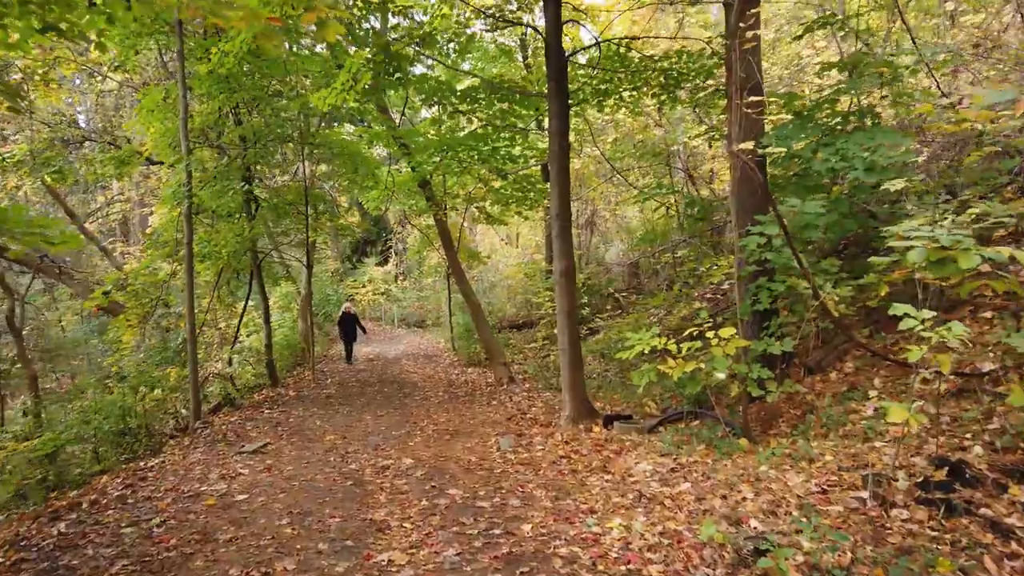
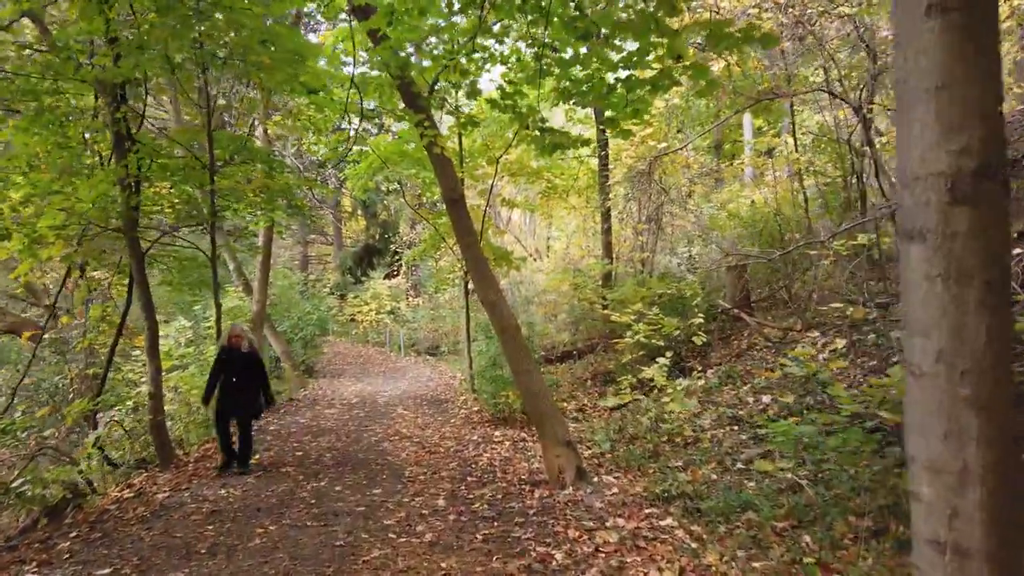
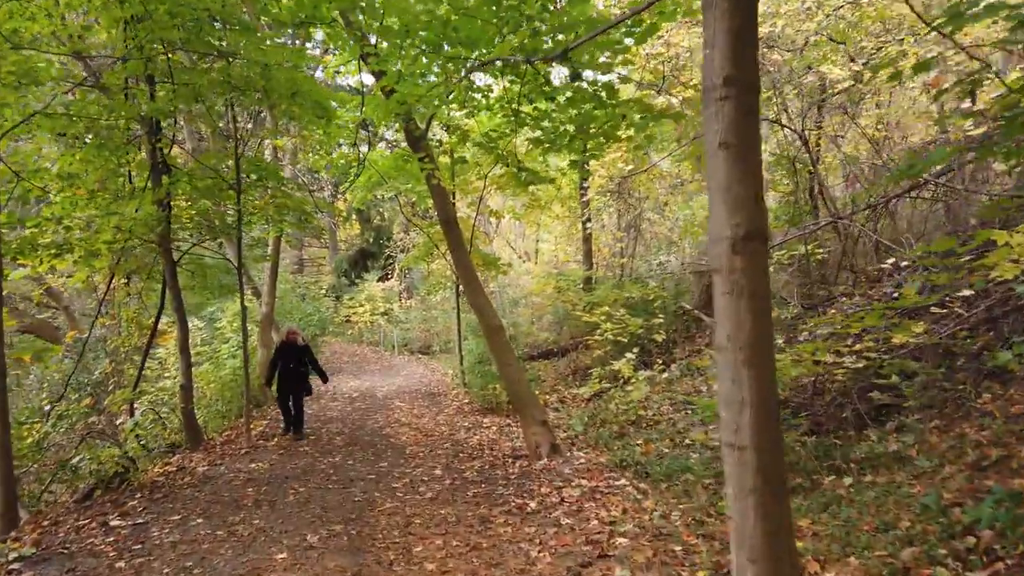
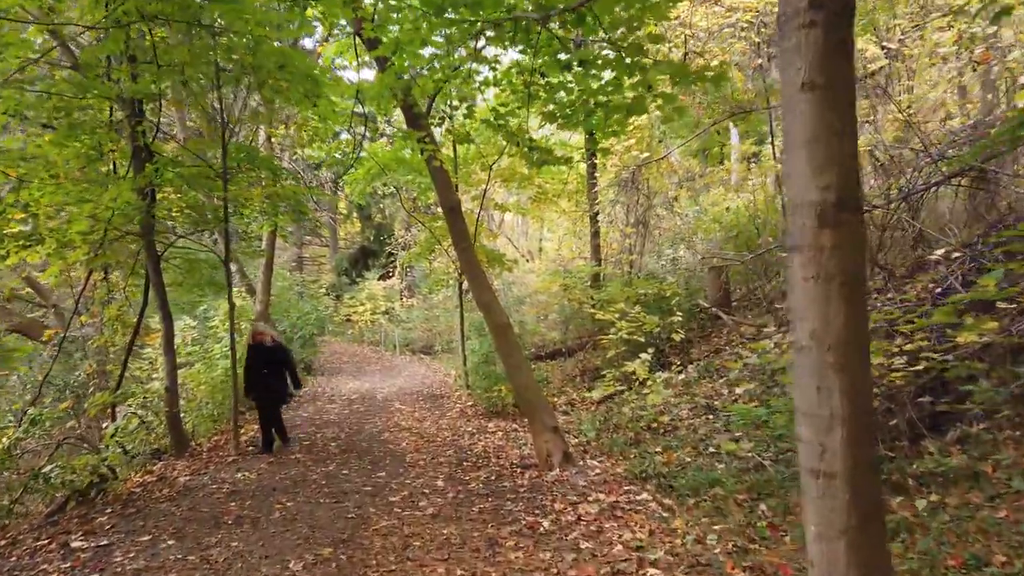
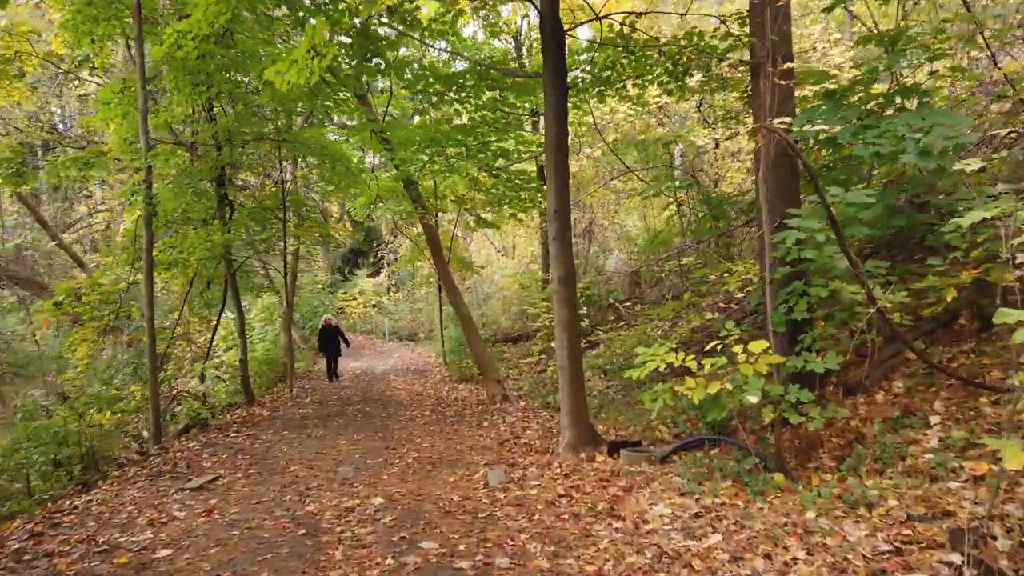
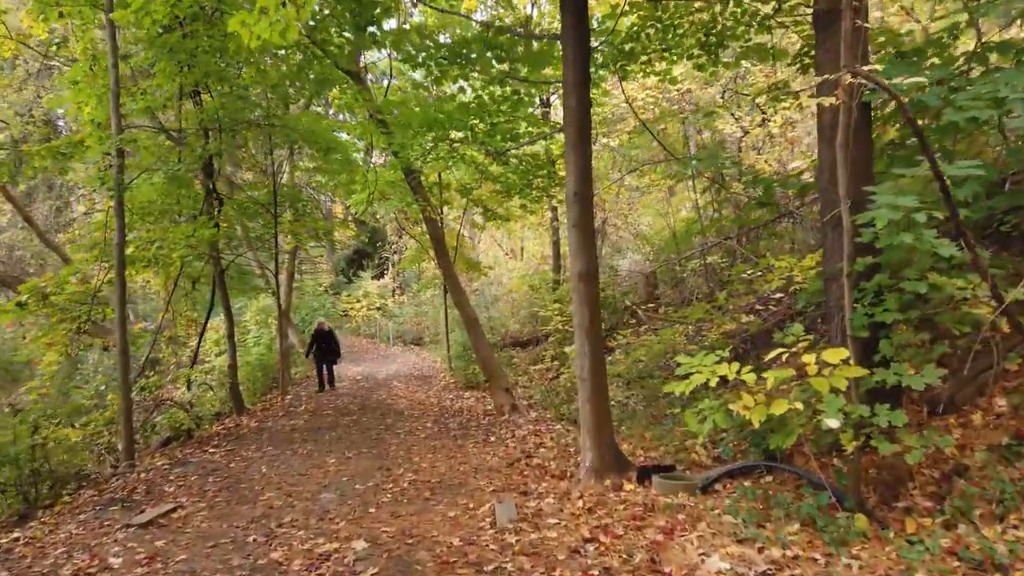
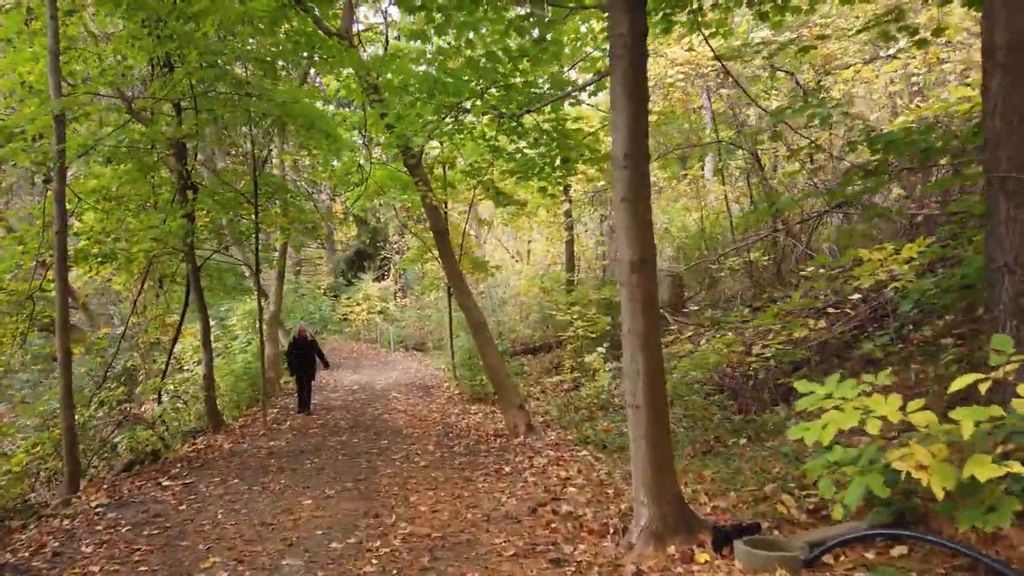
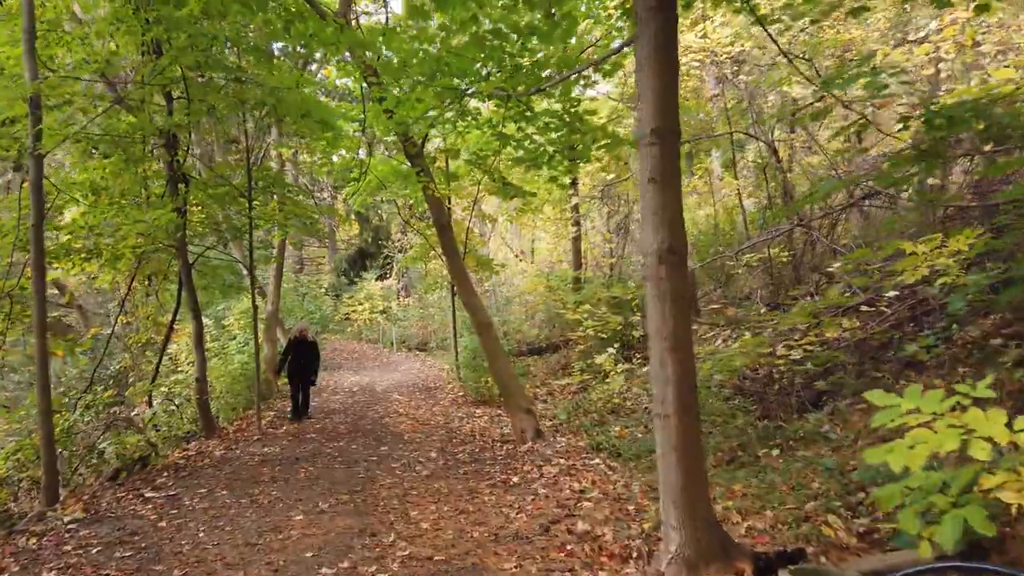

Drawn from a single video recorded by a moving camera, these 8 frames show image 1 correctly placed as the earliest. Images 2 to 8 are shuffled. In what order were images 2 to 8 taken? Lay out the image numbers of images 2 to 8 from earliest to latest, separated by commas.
5, 6, 7, 8, 3, 4, 2
